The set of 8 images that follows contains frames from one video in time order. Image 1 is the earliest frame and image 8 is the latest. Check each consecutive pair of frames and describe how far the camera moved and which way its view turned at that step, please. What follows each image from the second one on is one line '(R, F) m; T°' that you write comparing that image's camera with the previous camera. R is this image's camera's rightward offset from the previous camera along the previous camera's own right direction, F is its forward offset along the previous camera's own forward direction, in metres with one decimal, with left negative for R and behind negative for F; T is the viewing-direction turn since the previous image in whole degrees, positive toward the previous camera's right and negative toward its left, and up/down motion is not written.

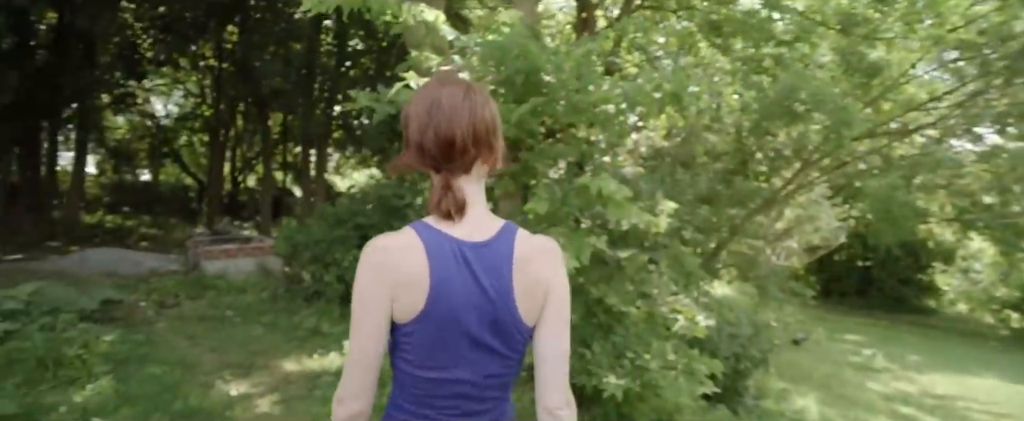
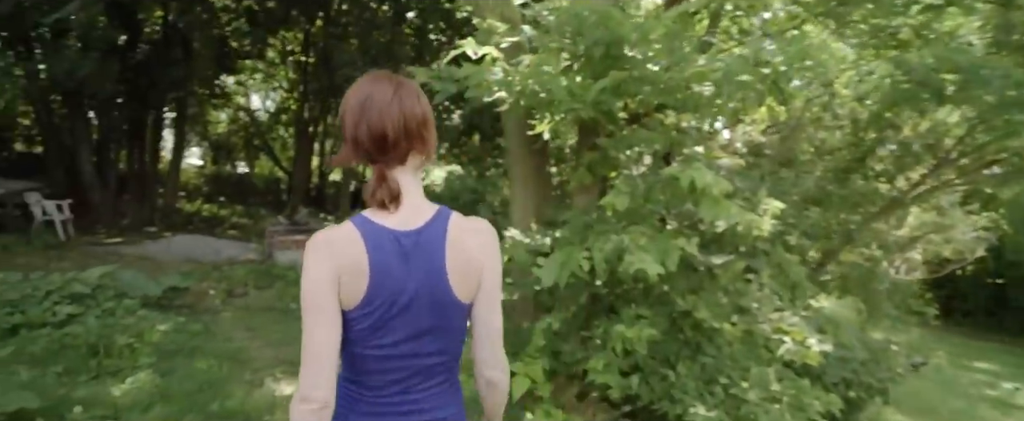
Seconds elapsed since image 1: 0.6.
(+0.1, +0.6) m; -8°
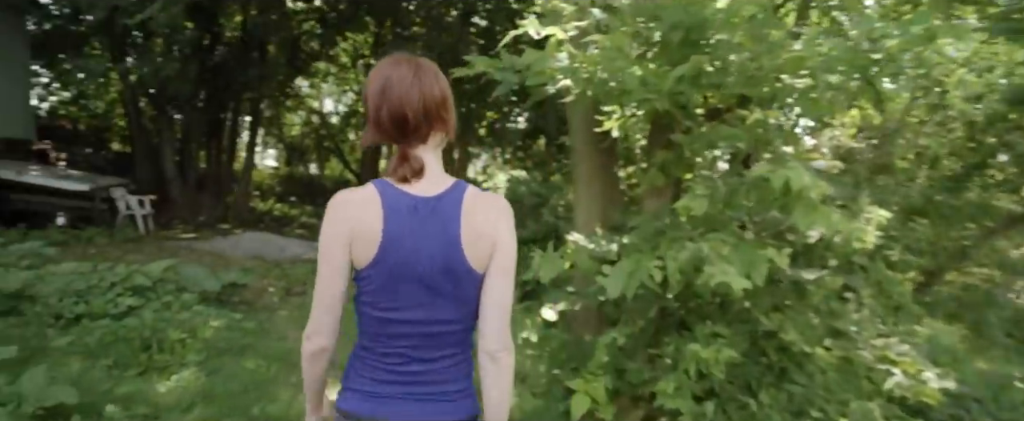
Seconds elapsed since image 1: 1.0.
(0.0, +0.3) m; -6°
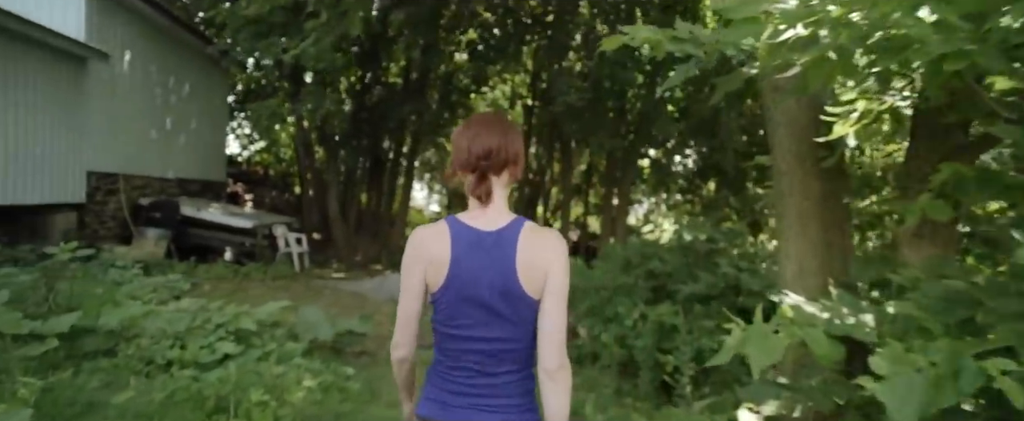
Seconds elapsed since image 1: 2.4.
(-0.1, +1.3) m; -16°
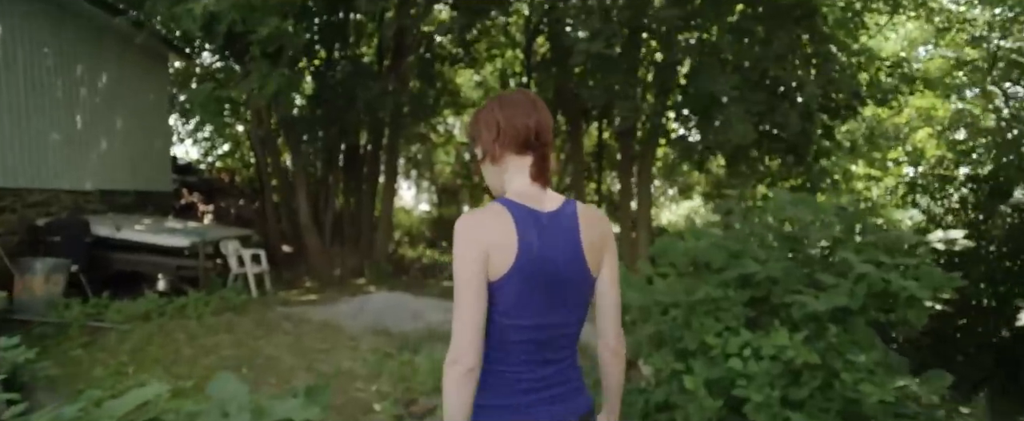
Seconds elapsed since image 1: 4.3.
(-0.3, +2.3) m; +1°
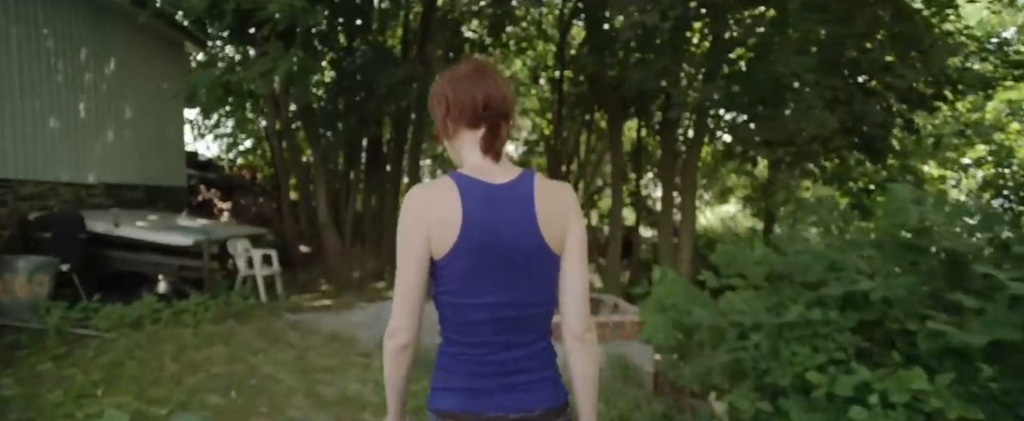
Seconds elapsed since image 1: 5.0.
(-0.1, +0.9) m; -3°
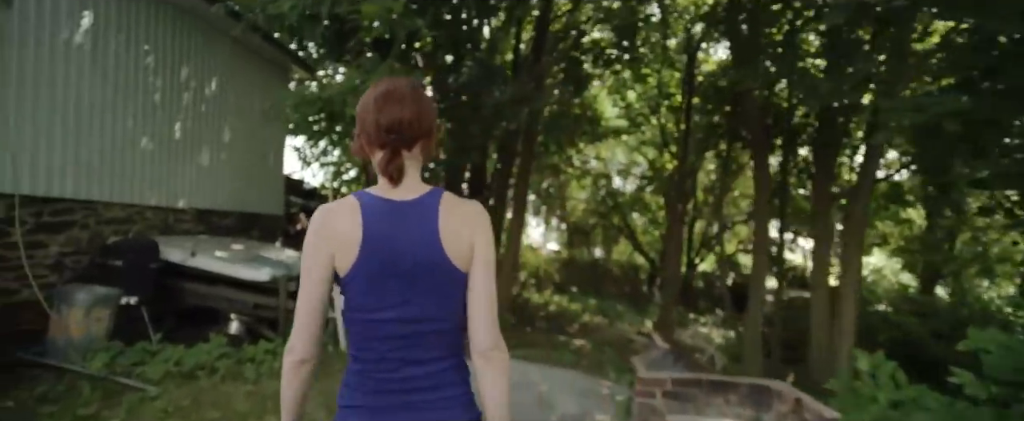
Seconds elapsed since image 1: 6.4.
(-0.3, +1.5) m; -10°
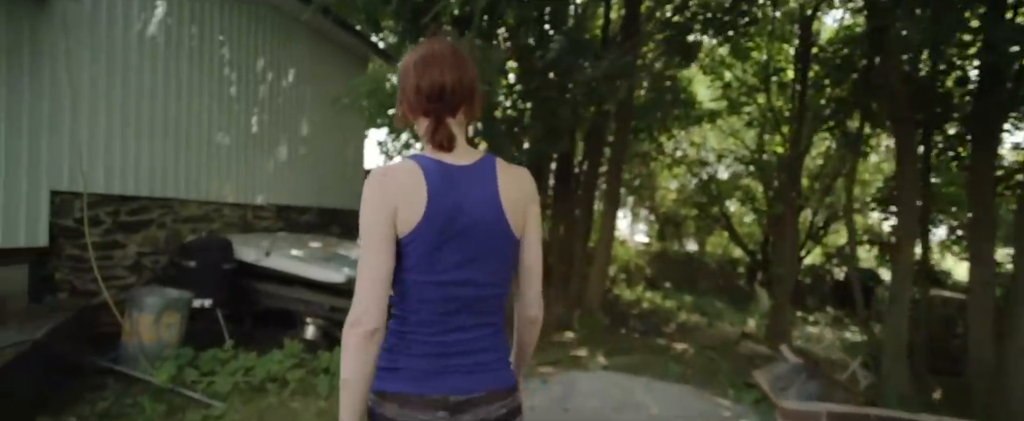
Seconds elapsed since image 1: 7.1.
(-0.2, +0.8) m; -8°
